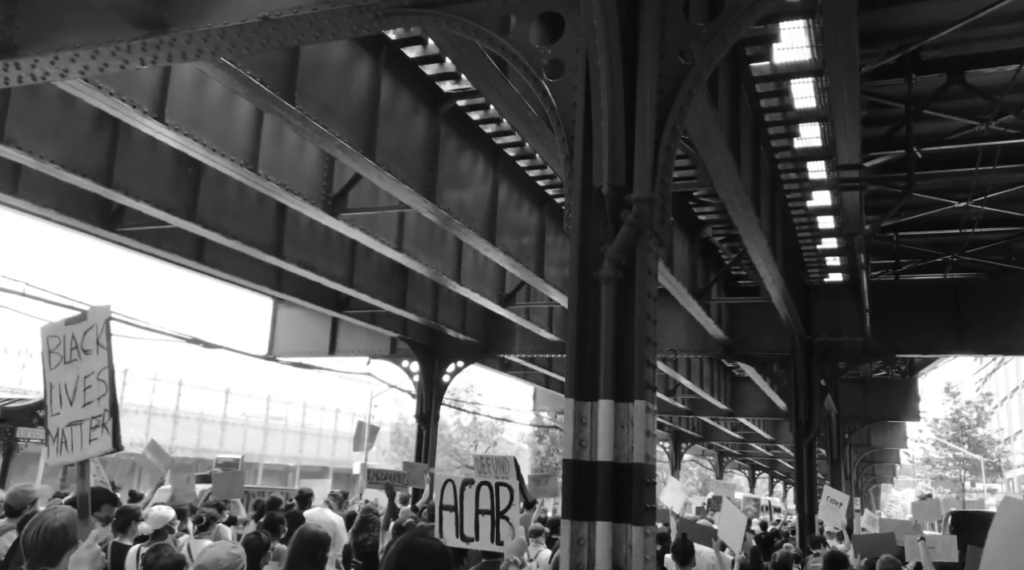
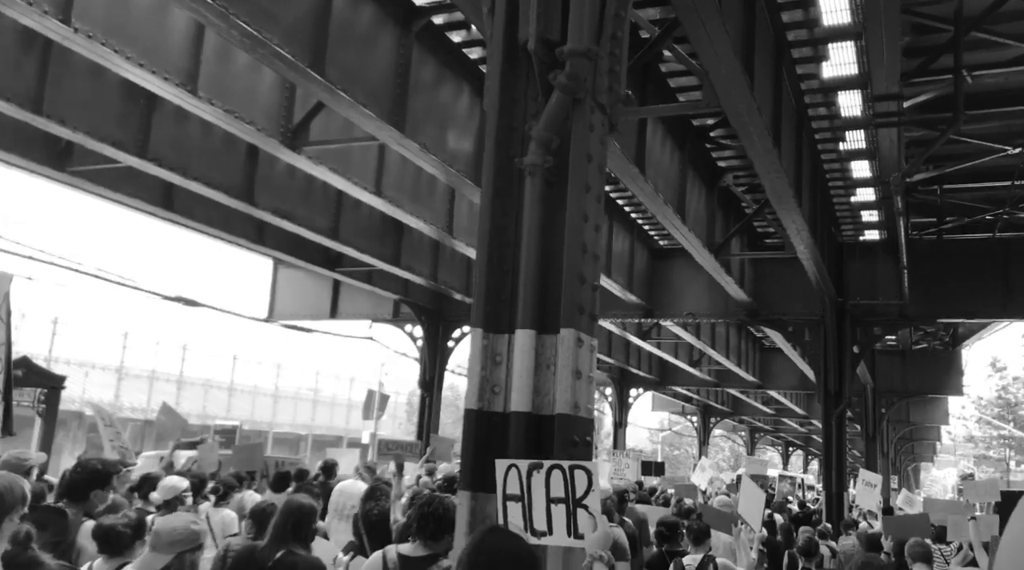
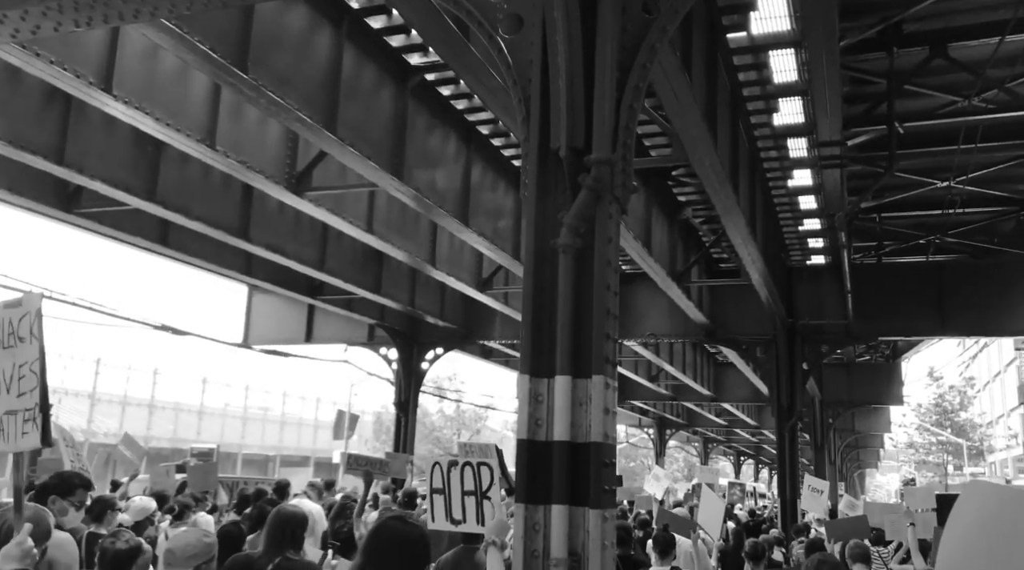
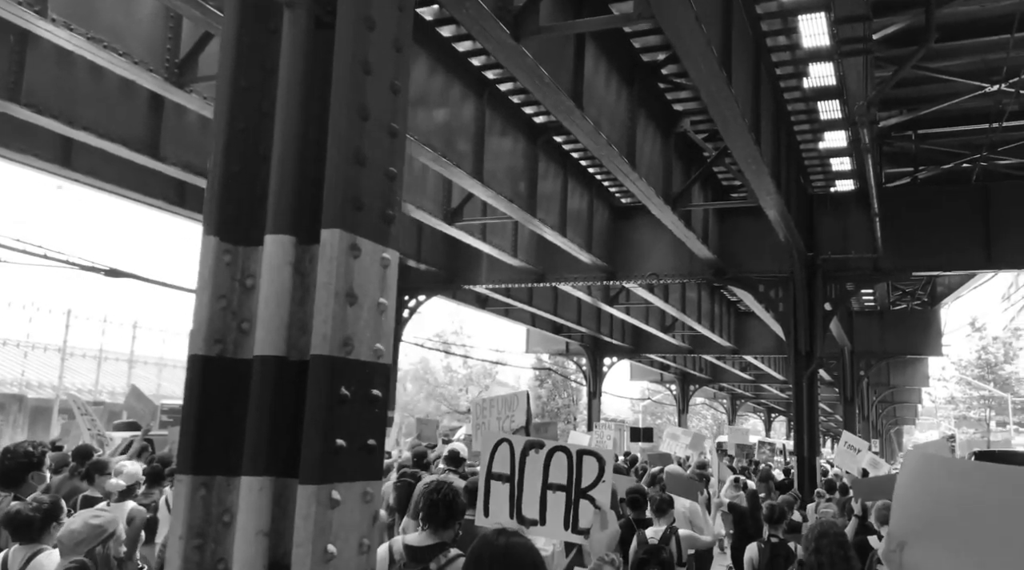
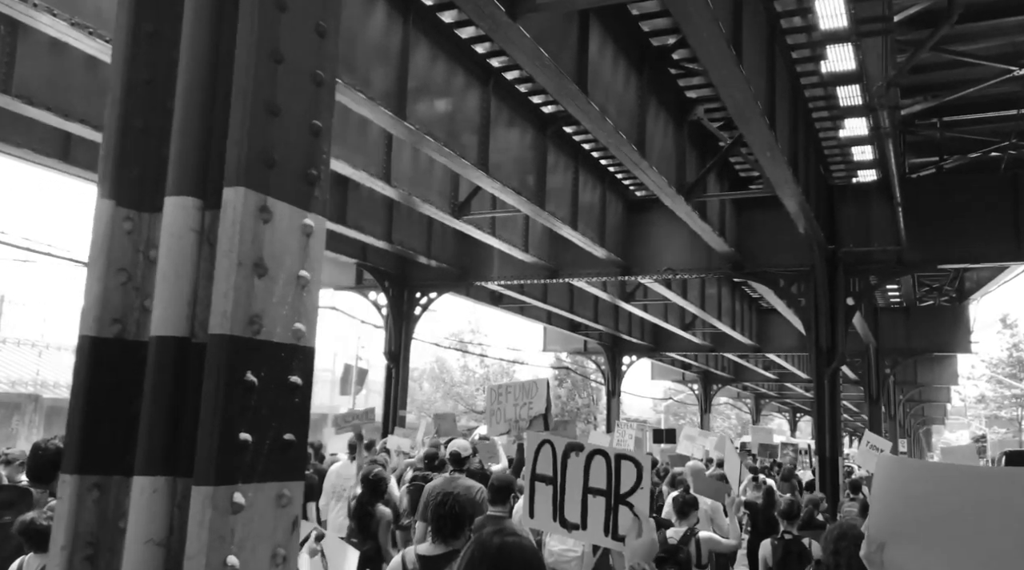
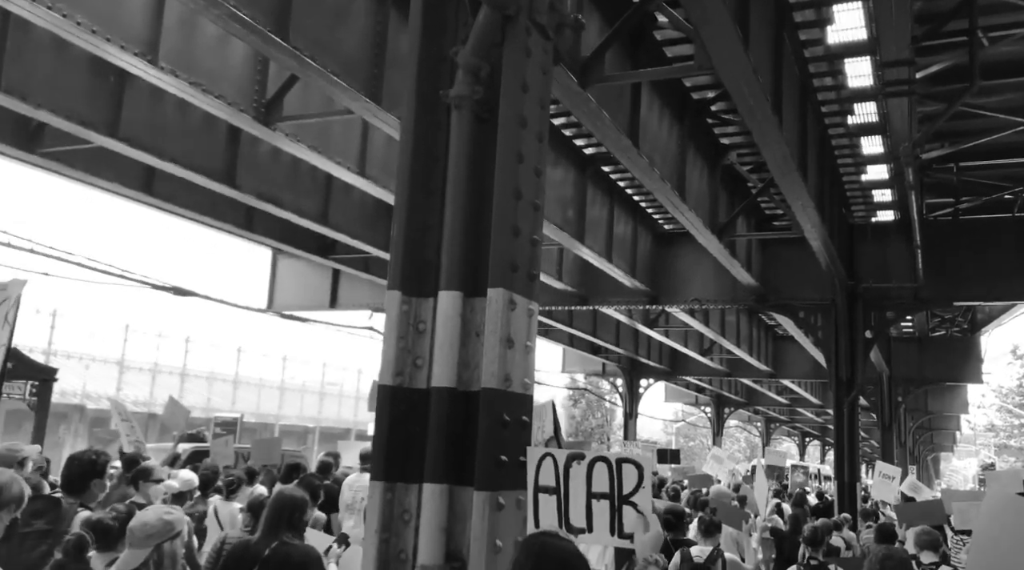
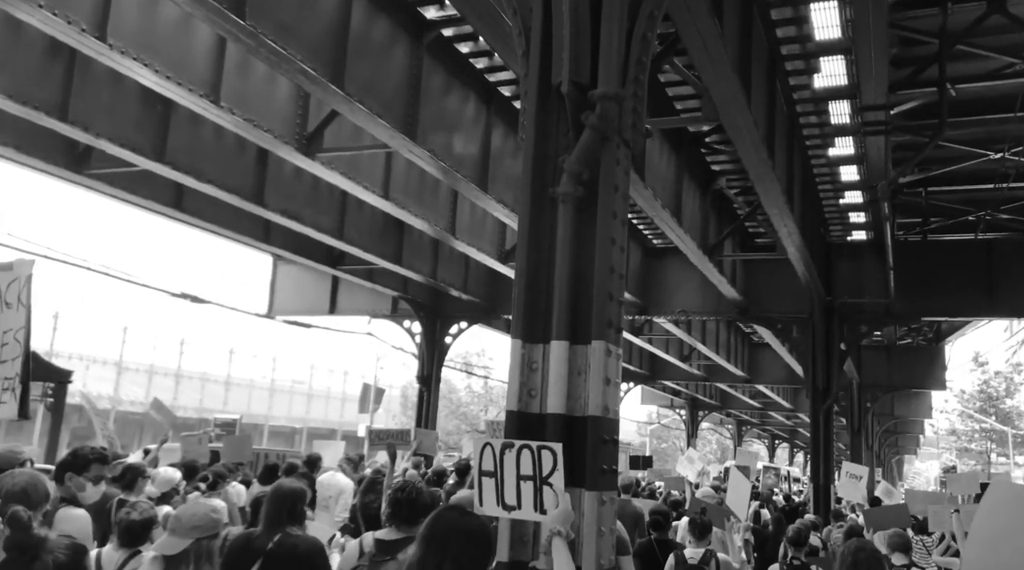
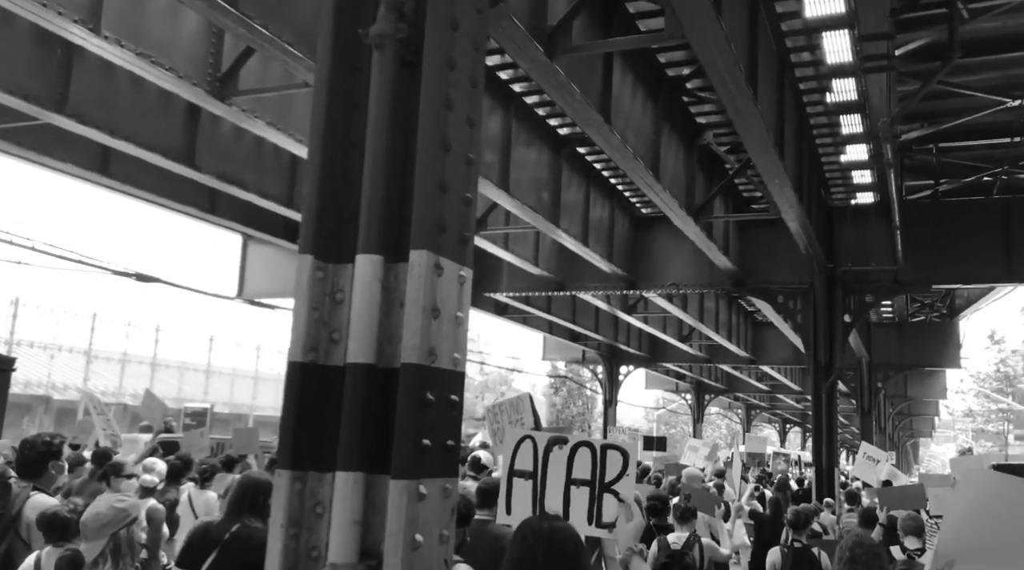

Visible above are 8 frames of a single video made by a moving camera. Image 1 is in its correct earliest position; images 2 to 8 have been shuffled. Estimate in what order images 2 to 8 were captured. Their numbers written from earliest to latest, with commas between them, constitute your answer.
3, 7, 2, 6, 8, 4, 5
